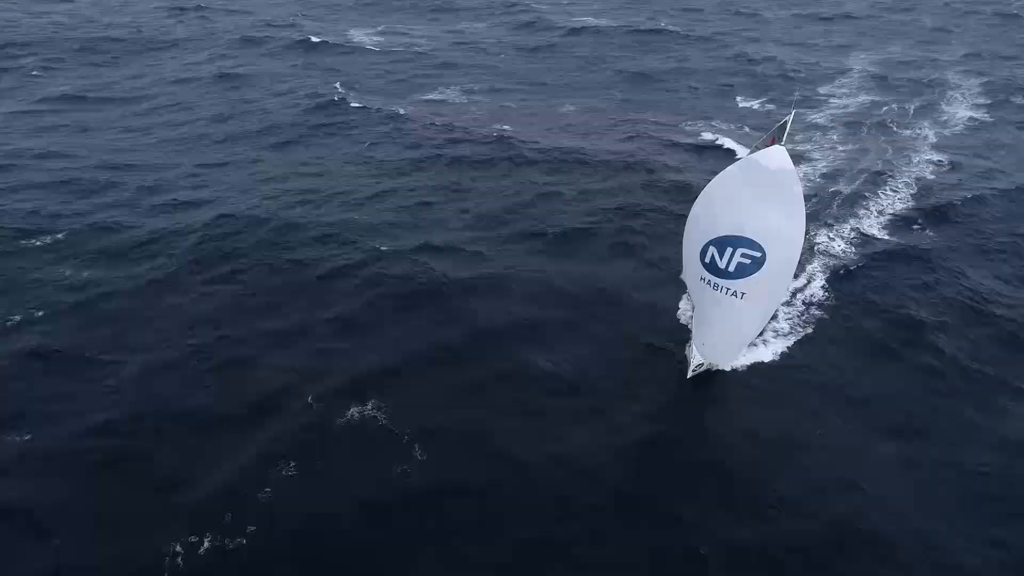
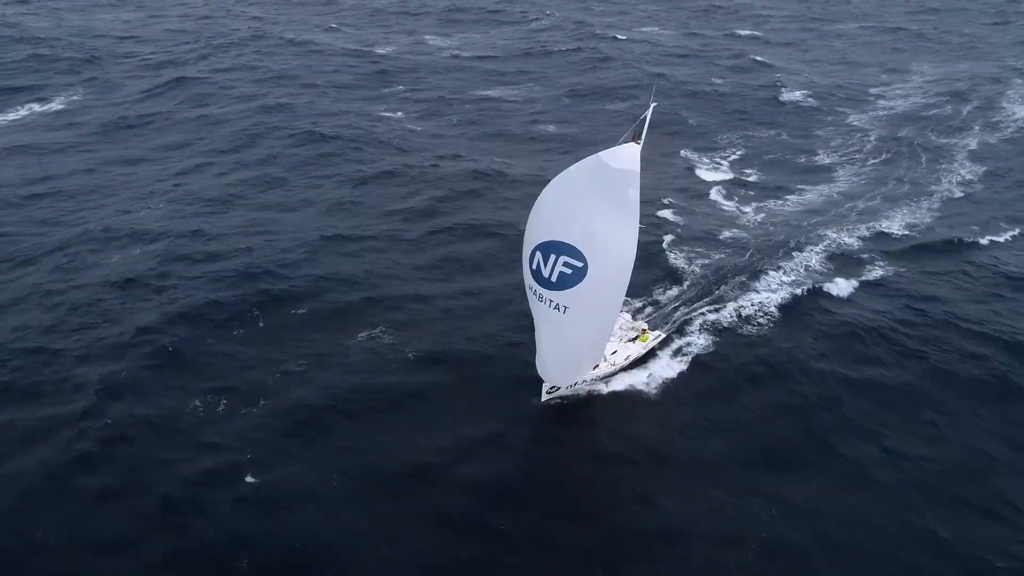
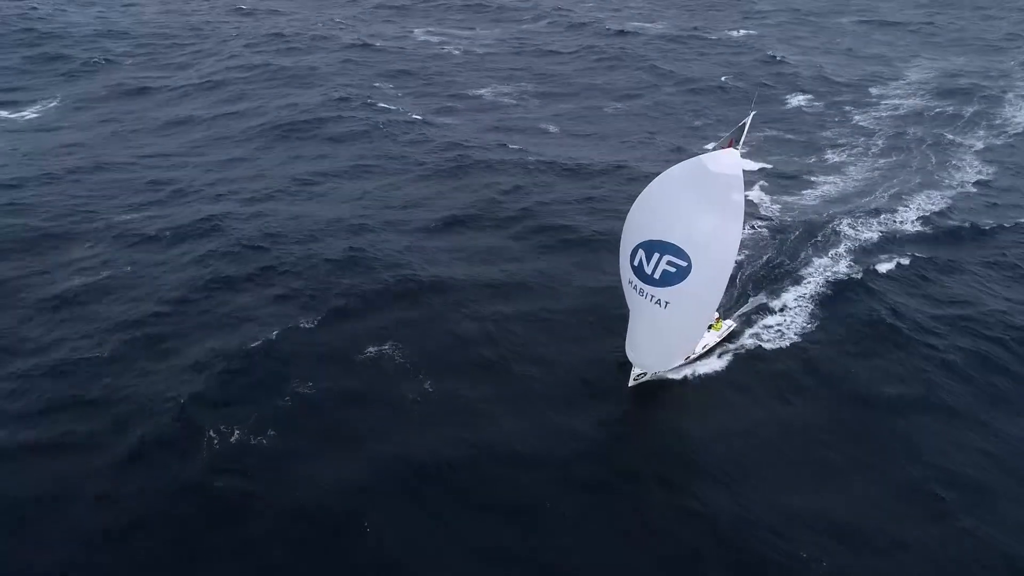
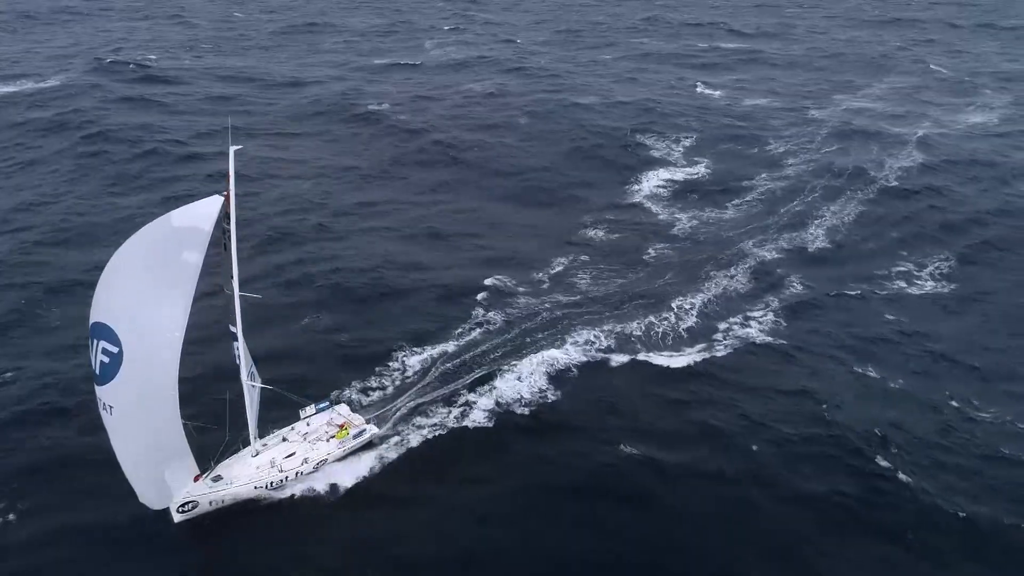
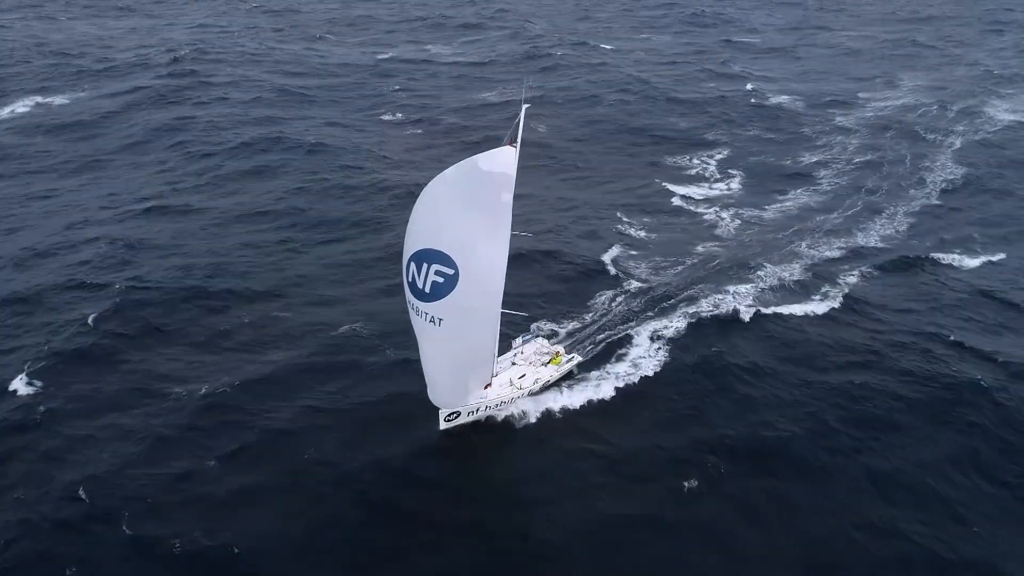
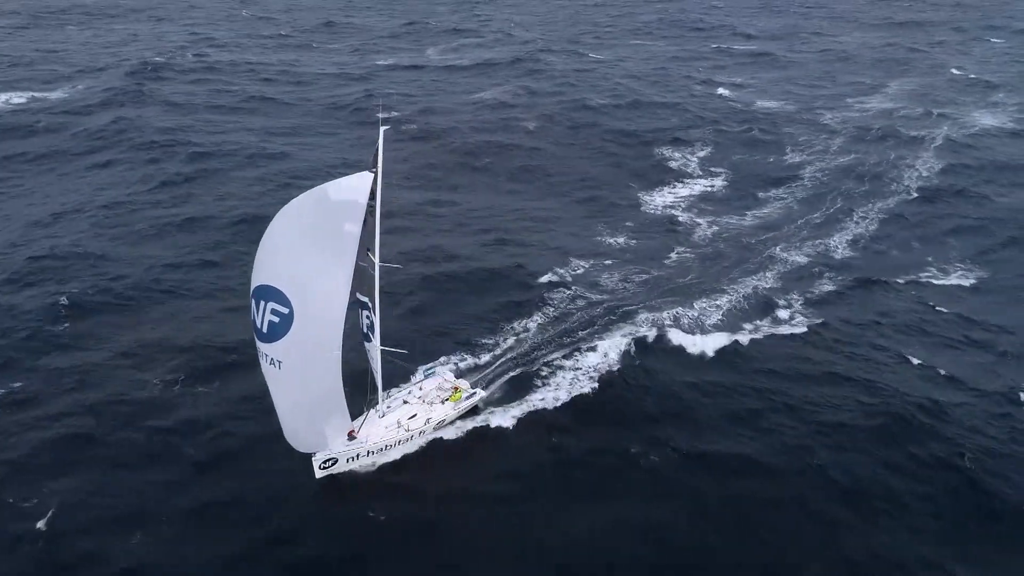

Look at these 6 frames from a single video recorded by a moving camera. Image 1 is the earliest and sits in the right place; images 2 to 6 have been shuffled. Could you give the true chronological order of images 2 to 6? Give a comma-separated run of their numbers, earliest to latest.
3, 2, 5, 6, 4
